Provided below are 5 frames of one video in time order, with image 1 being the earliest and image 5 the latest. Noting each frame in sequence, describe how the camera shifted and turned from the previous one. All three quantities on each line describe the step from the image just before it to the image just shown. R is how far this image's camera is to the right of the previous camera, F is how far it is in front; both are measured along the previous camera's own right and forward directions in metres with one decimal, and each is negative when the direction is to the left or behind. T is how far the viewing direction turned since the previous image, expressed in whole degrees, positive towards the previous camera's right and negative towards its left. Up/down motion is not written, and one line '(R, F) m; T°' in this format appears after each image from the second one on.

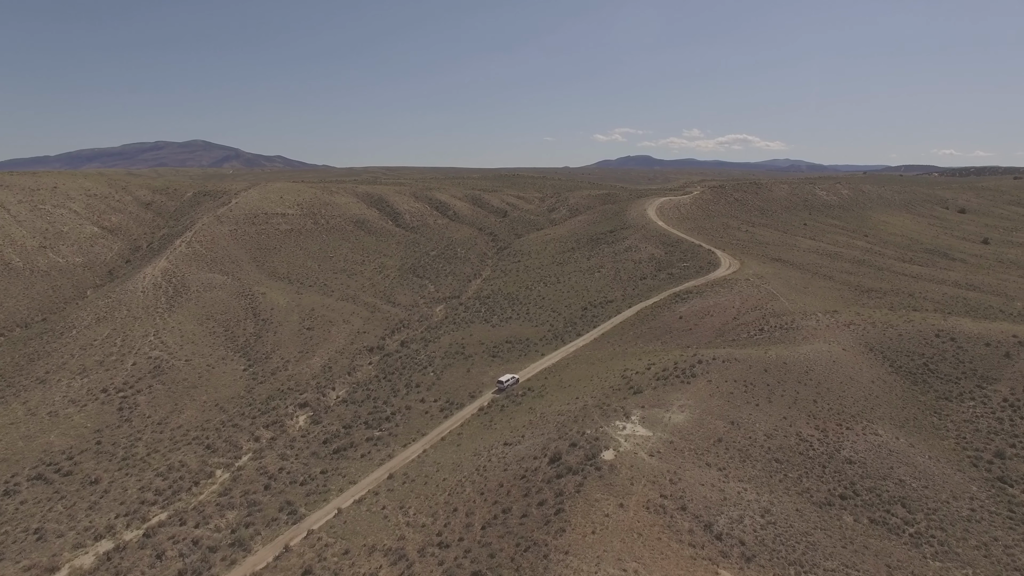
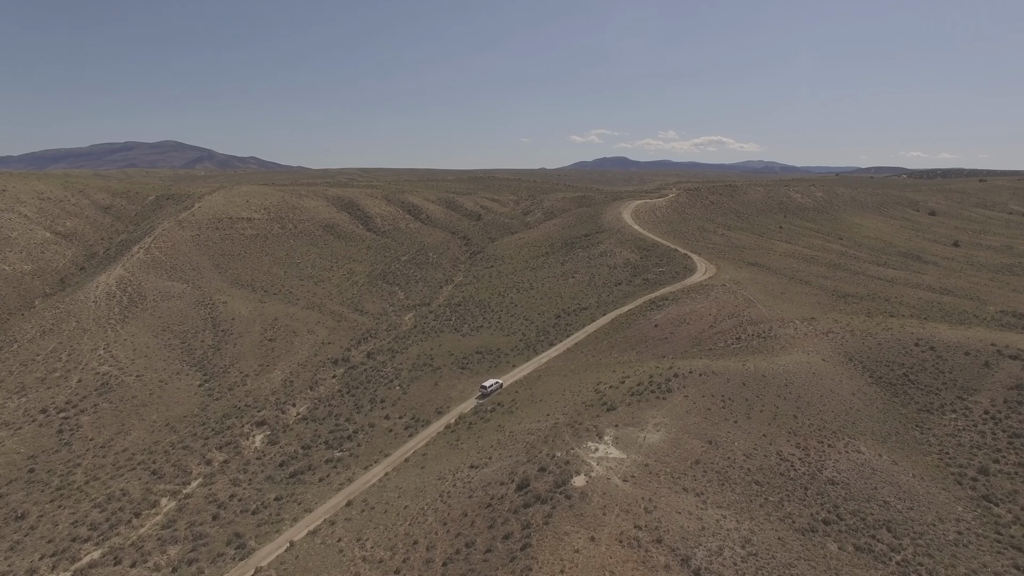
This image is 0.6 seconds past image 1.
(+0.4, +1.5) m; +2°
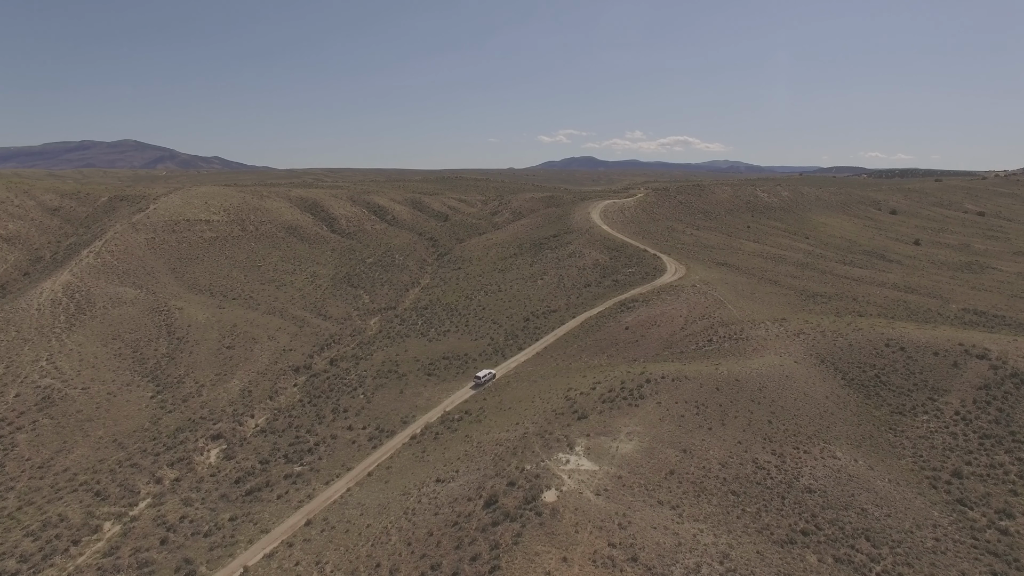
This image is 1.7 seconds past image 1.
(+0.1, +1.1) m; +3°
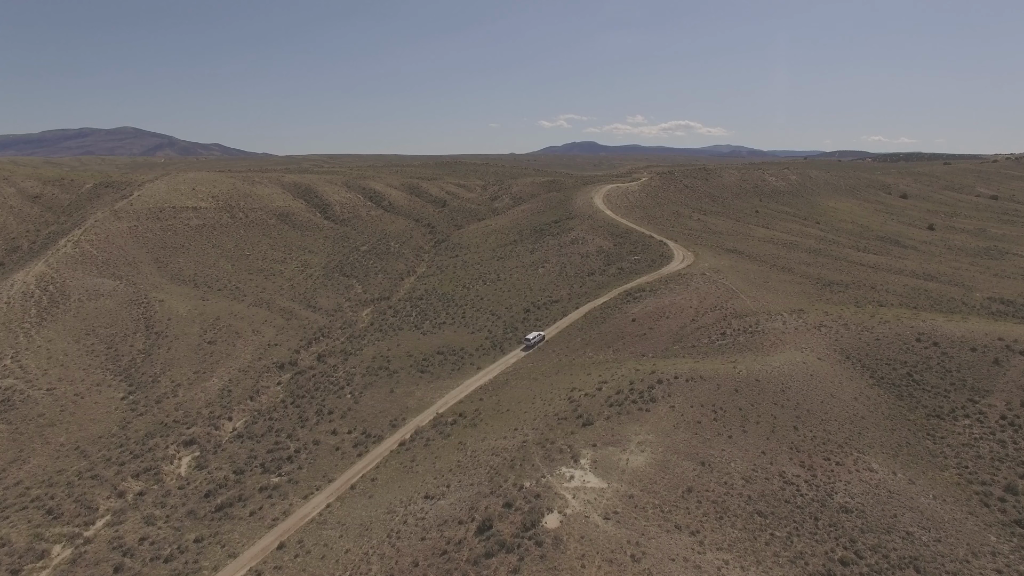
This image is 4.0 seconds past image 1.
(+0.2, +2.7) m; 0°
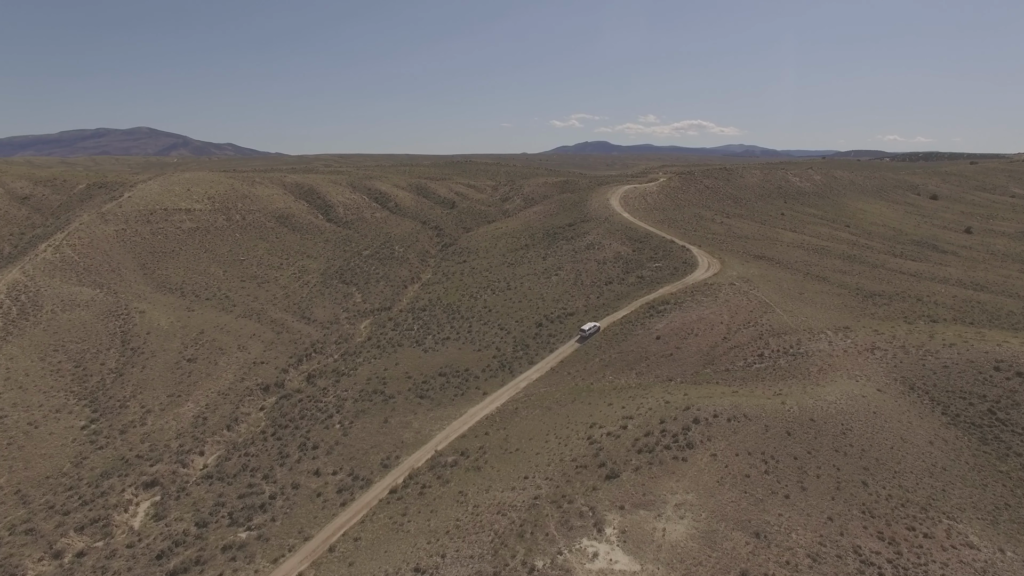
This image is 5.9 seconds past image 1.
(+0.1, +4.1) m; -1°
